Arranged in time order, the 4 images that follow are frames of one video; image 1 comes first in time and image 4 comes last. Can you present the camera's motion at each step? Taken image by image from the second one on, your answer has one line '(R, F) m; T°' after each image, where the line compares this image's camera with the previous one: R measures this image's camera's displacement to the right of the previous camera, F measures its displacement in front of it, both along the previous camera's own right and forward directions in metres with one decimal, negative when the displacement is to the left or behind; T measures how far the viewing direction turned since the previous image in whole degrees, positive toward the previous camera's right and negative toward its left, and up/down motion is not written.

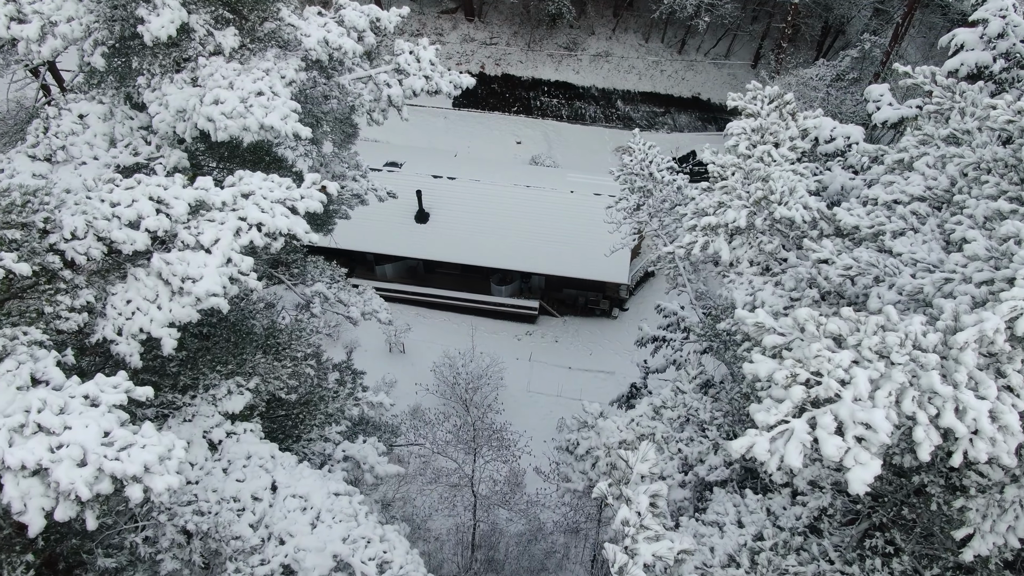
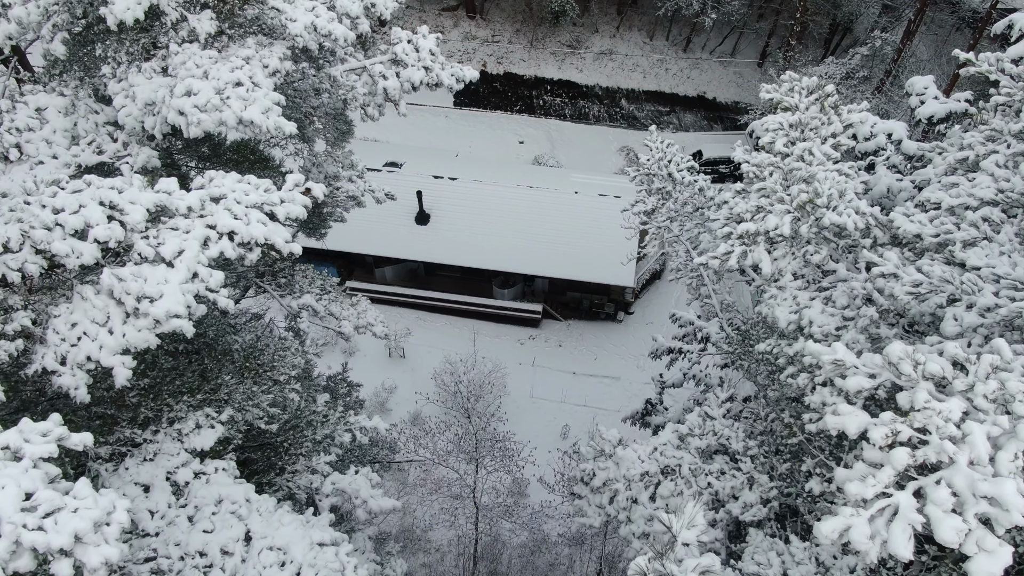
(-0.1, +1.0) m; 0°
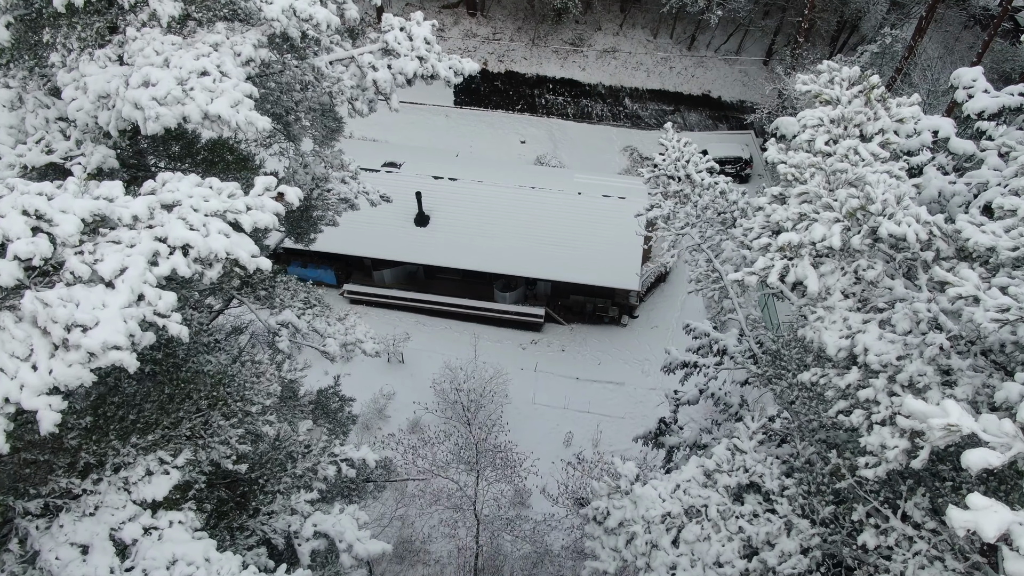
(0.0, +1.0) m; 0°
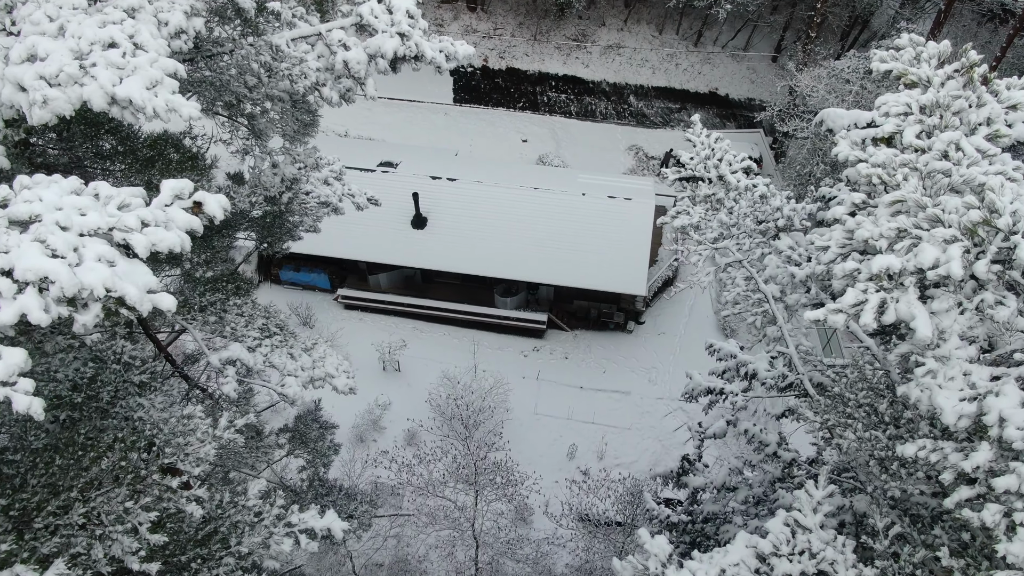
(0.0, +1.6) m; 0°
